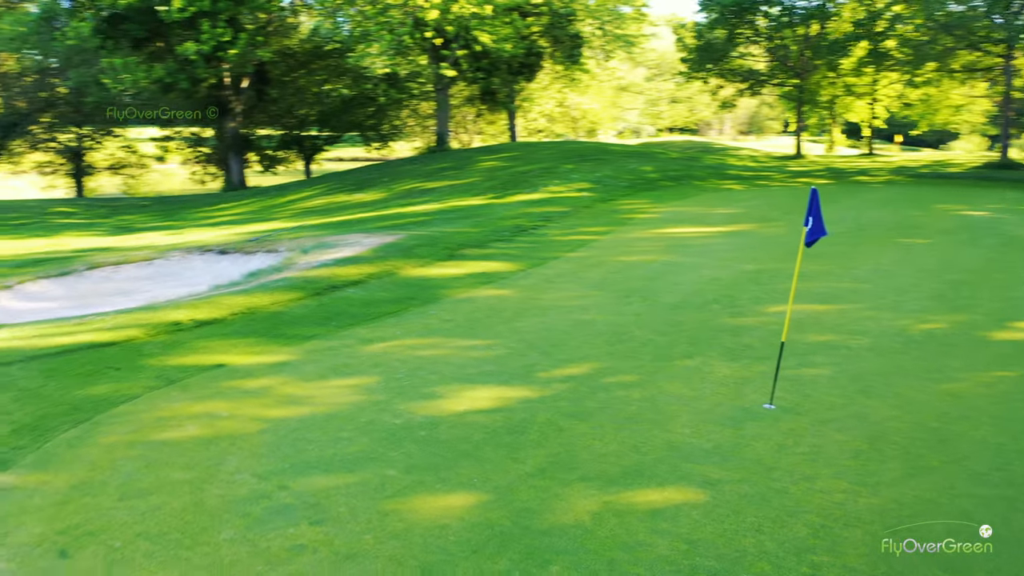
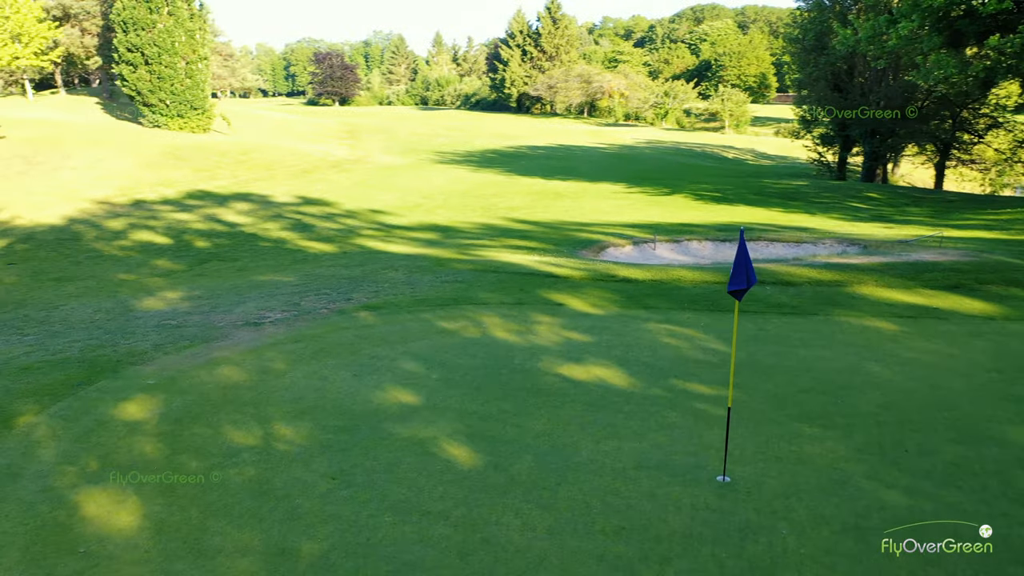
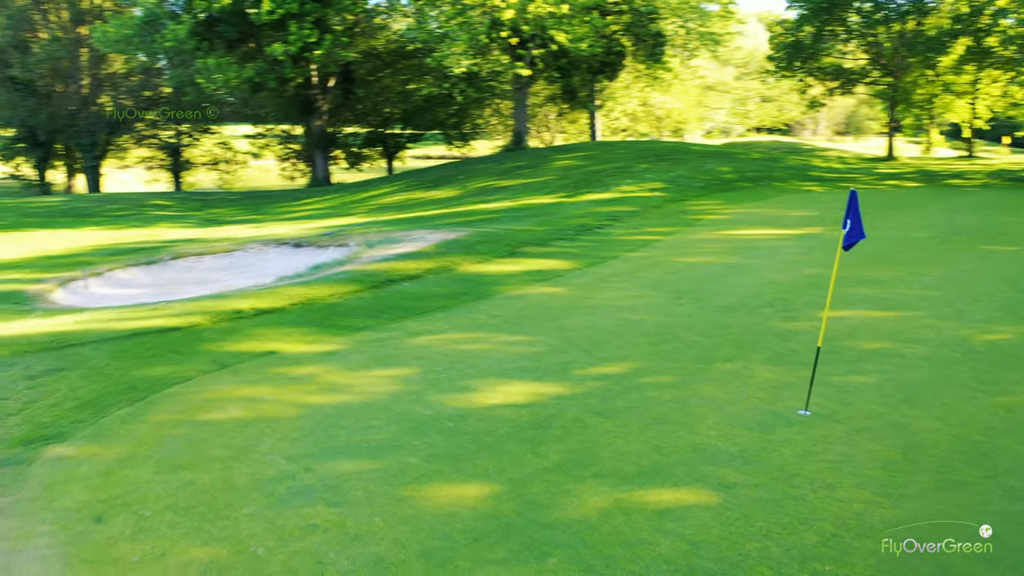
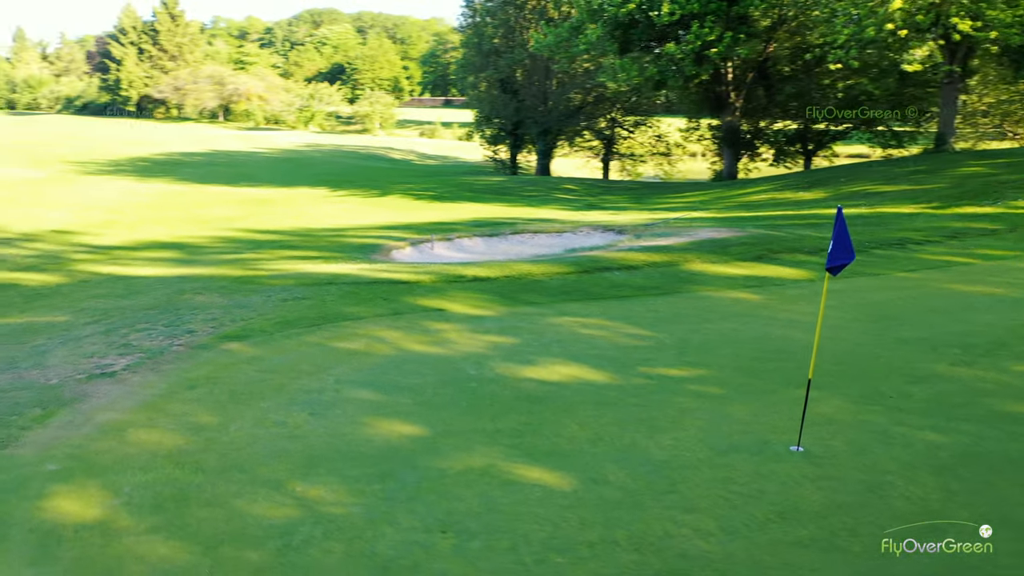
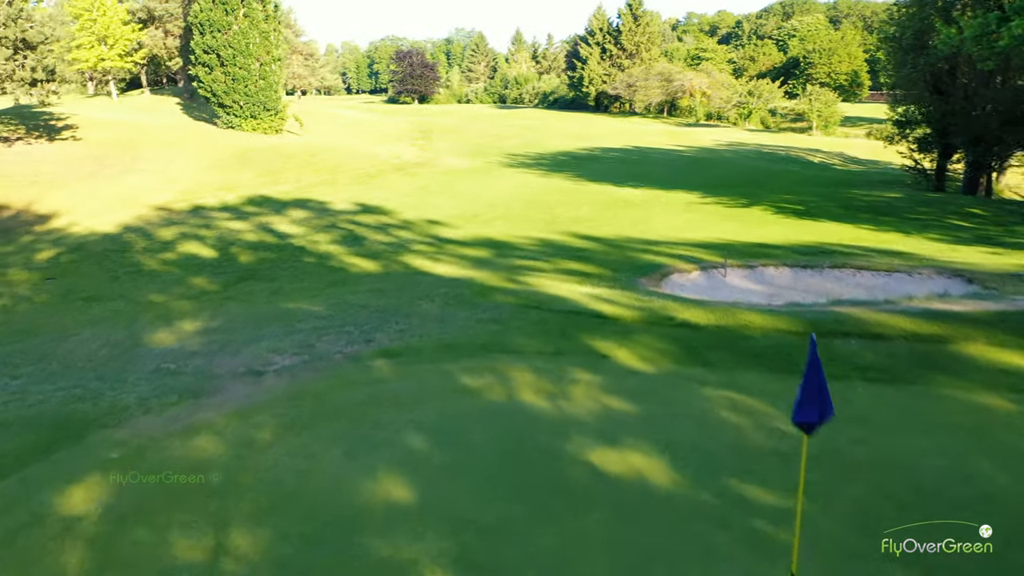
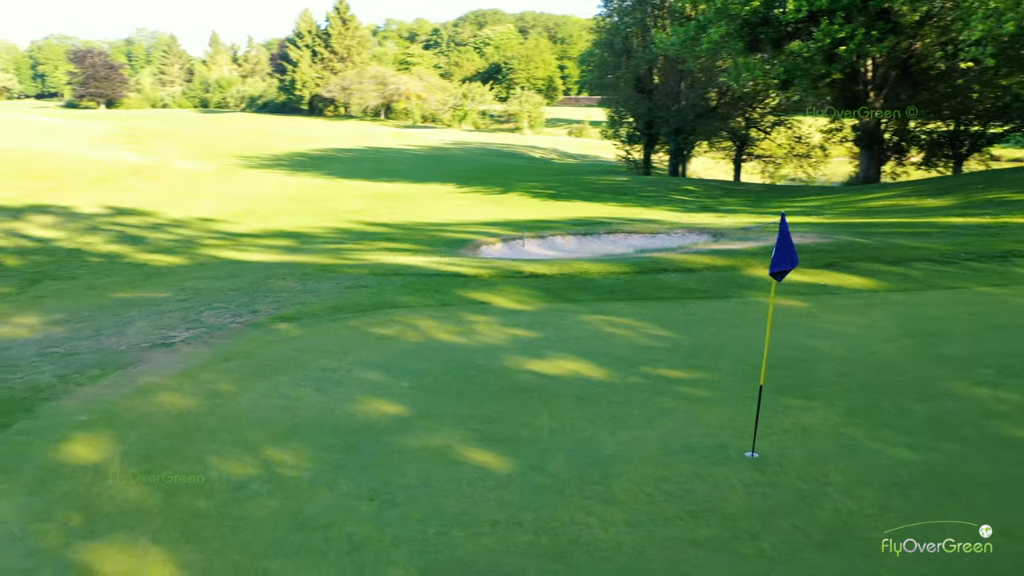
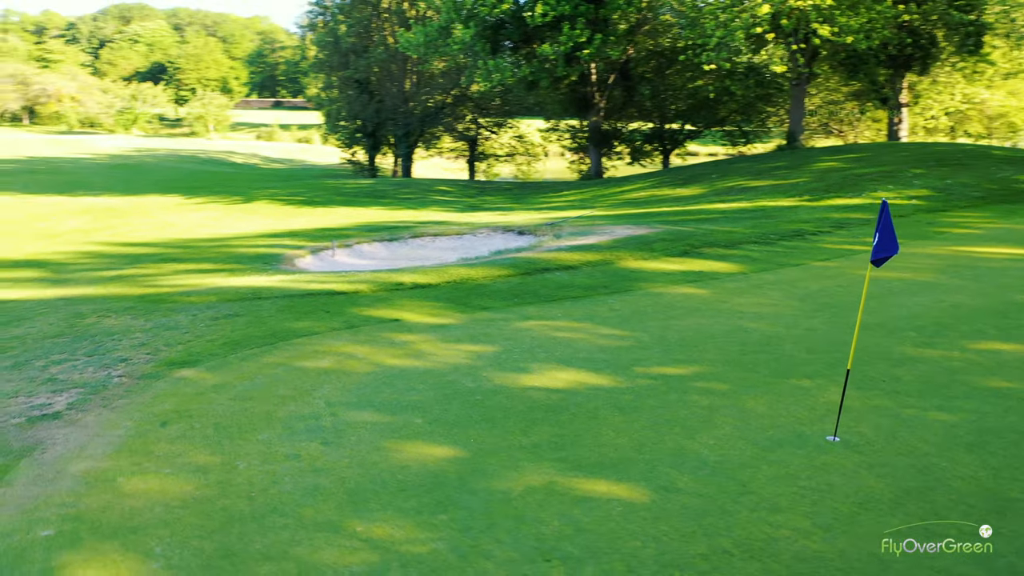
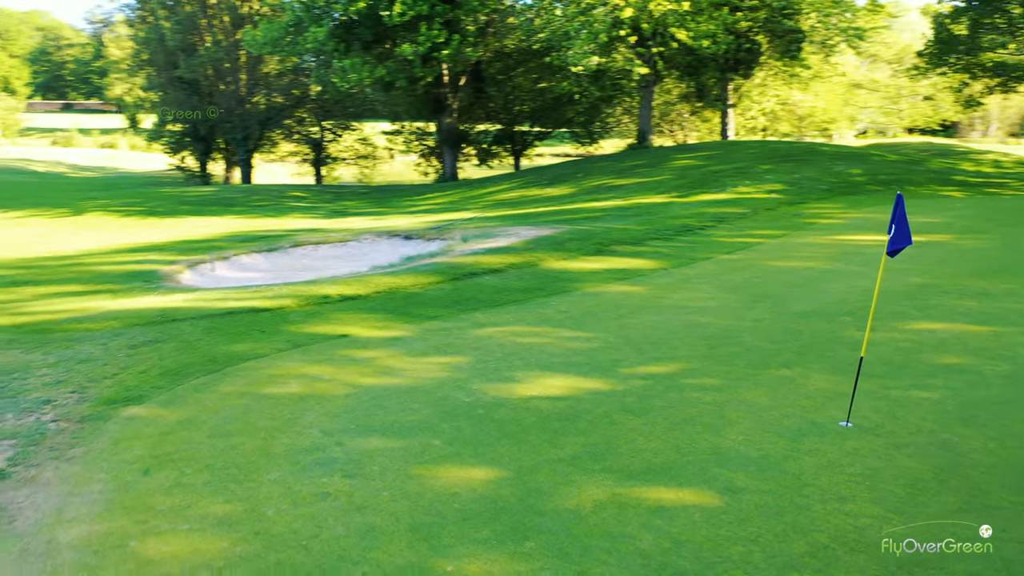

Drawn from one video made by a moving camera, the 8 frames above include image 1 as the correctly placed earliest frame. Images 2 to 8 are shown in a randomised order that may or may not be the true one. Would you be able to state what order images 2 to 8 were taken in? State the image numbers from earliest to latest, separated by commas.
3, 8, 7, 4, 6, 2, 5
